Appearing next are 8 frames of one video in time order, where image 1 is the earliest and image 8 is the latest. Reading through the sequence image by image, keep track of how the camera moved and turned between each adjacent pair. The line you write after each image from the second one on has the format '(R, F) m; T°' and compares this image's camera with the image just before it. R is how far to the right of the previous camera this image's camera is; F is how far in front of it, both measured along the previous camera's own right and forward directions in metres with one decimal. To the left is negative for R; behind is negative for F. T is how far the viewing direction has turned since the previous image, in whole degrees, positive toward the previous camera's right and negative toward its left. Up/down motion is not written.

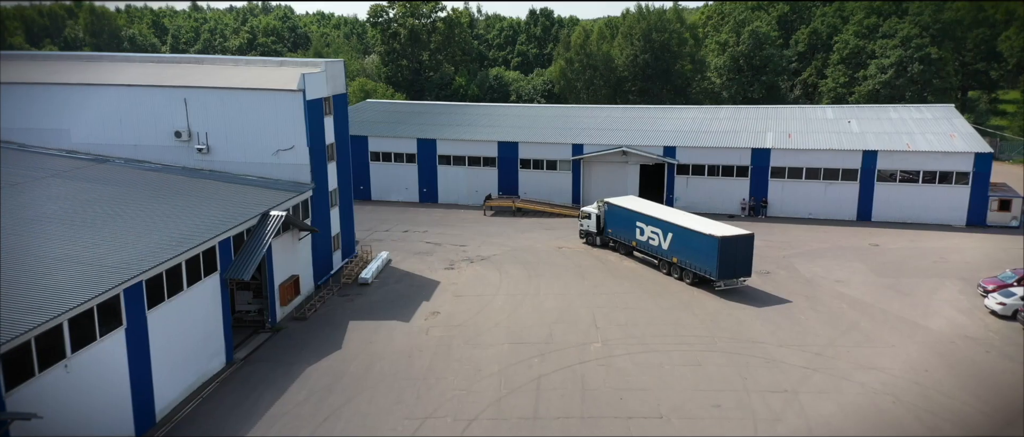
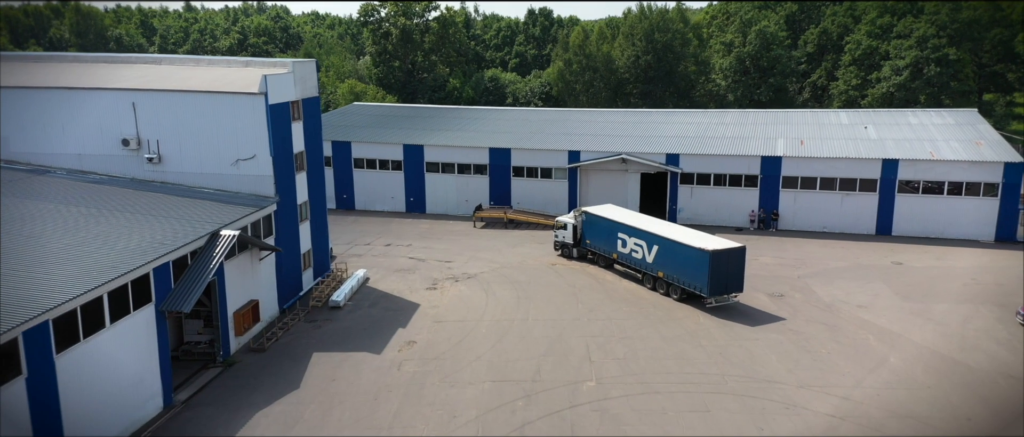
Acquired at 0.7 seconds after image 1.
(+0.7, +3.0) m; 0°
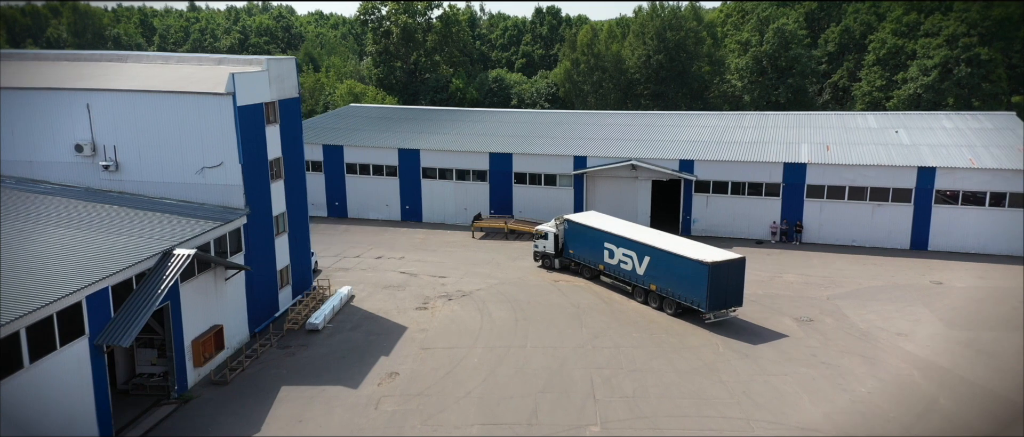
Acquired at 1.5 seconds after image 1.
(+0.5, +2.8) m; -1°
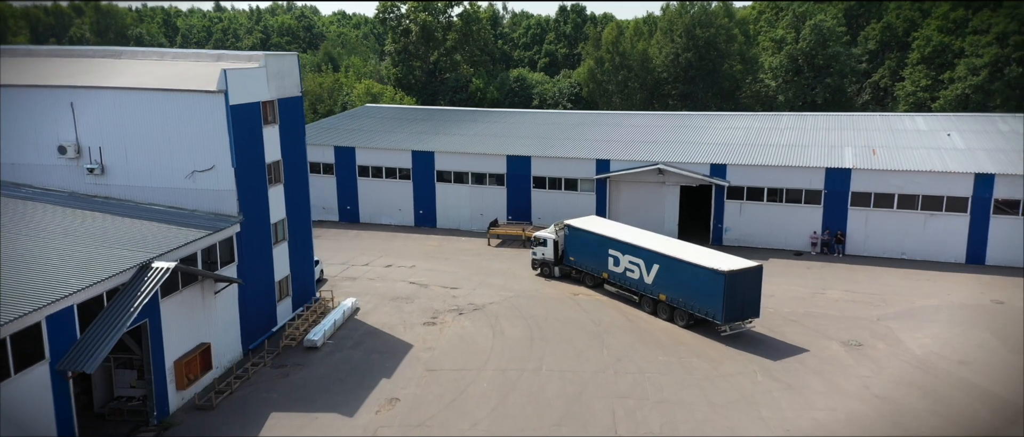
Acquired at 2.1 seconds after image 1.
(+0.3, +2.2) m; -2°
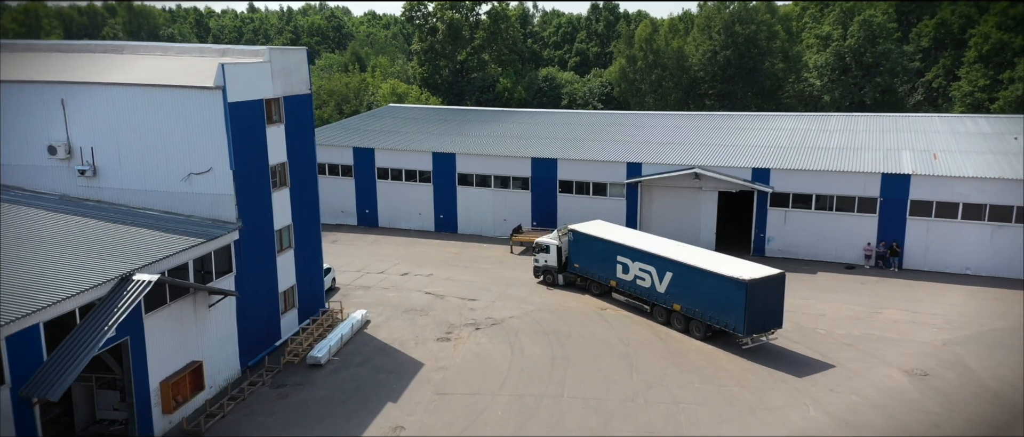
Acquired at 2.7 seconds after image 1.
(+0.3, +2.1) m; -3°
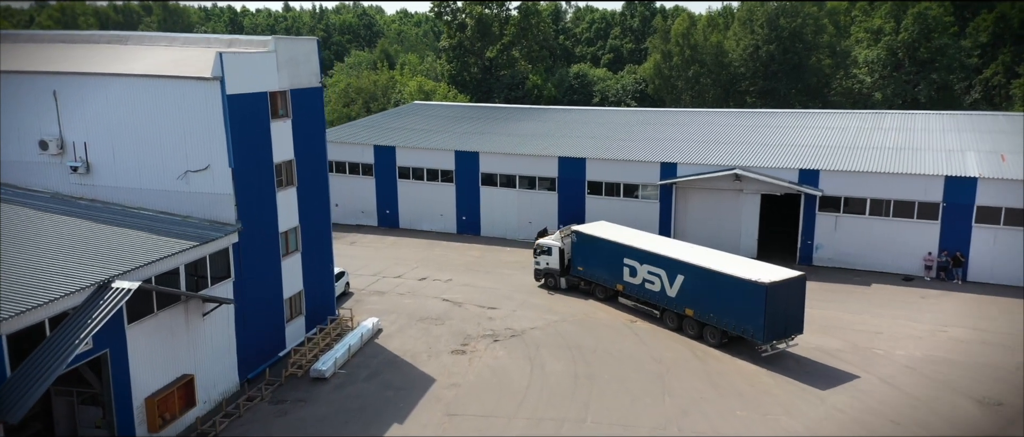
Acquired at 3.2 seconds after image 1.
(+0.4, +1.9) m; -3°
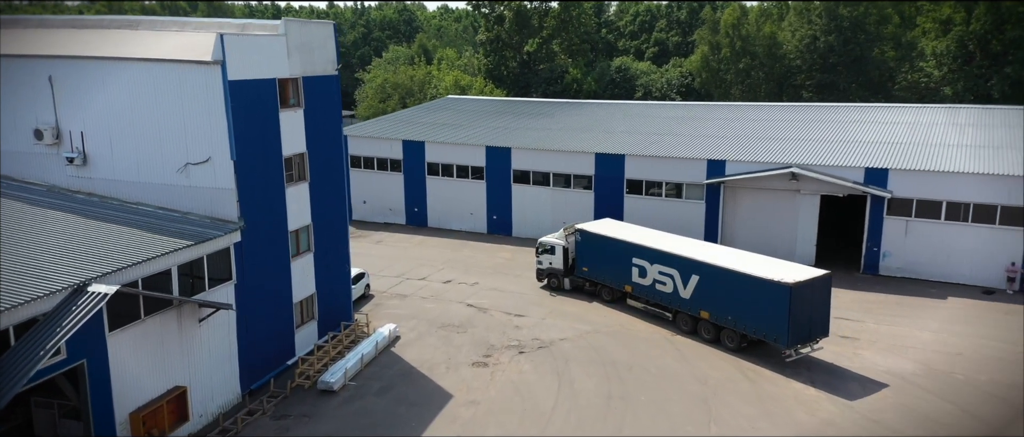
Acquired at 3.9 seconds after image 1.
(+0.4, +2.1) m; -4°
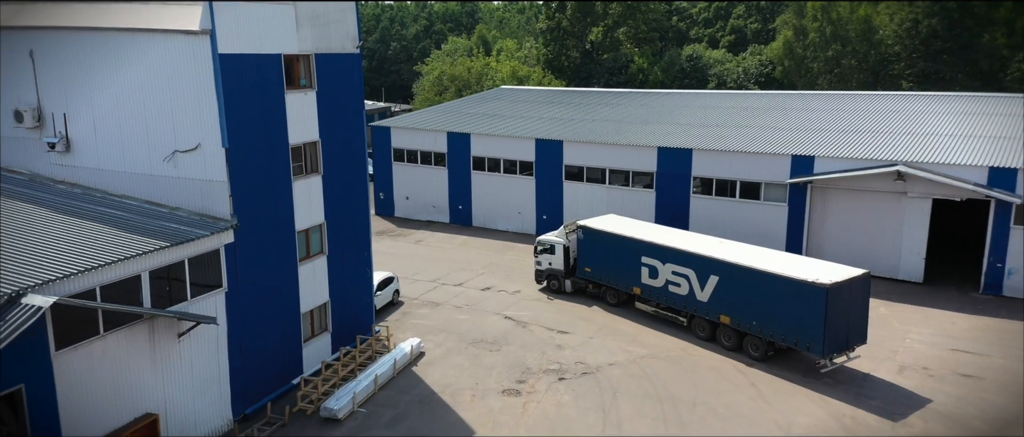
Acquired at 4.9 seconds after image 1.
(+0.6, +3.2) m; -6°
